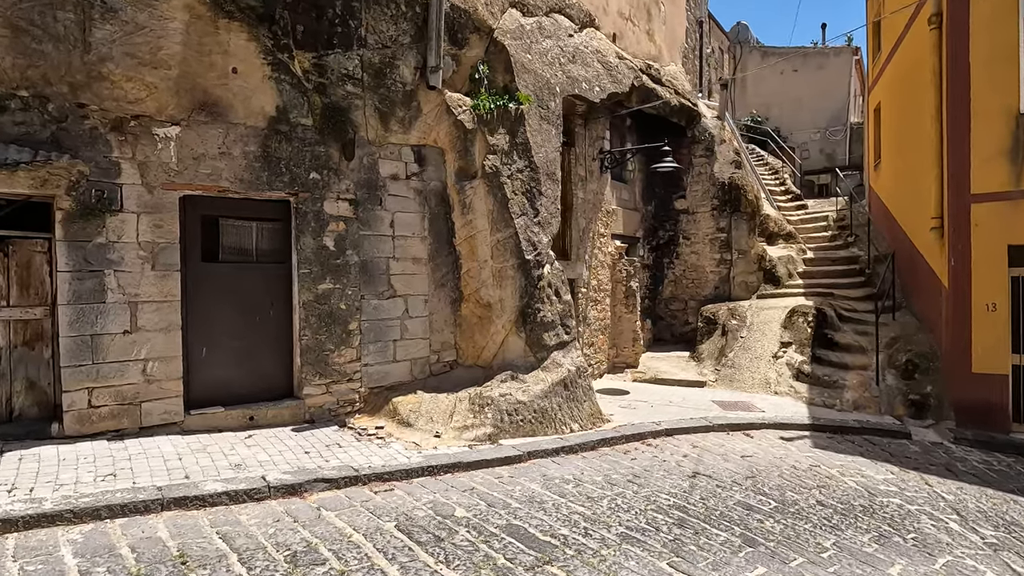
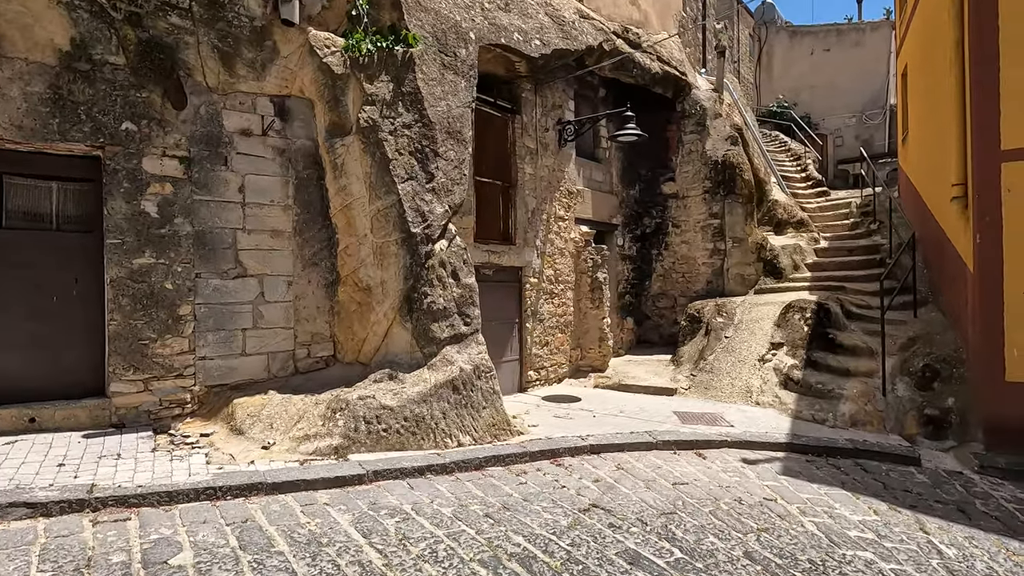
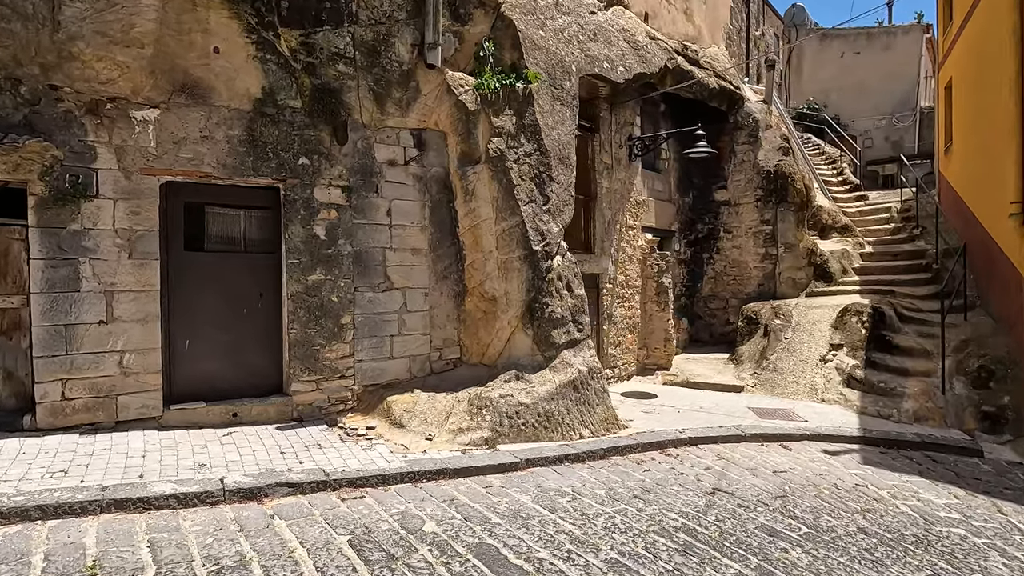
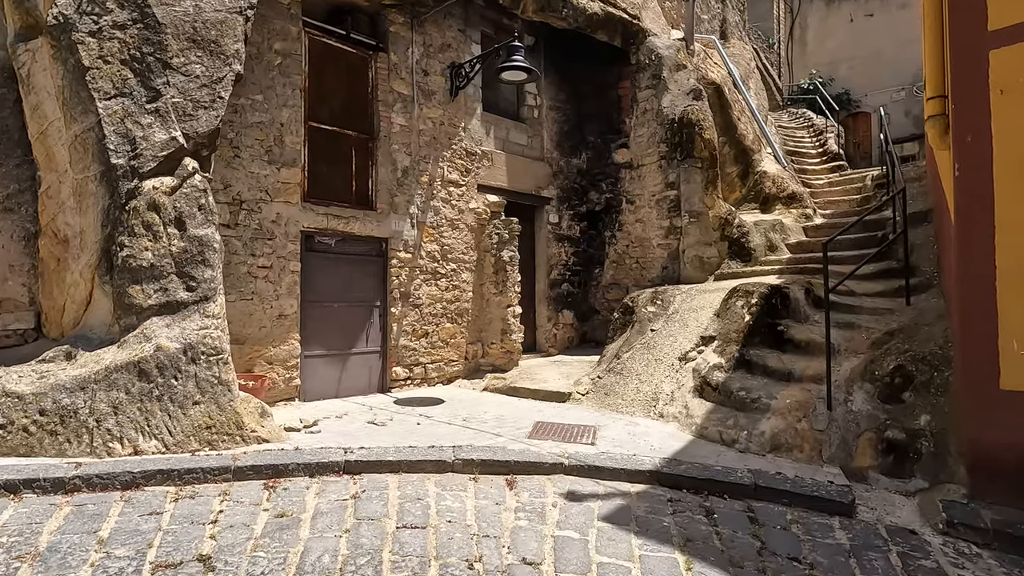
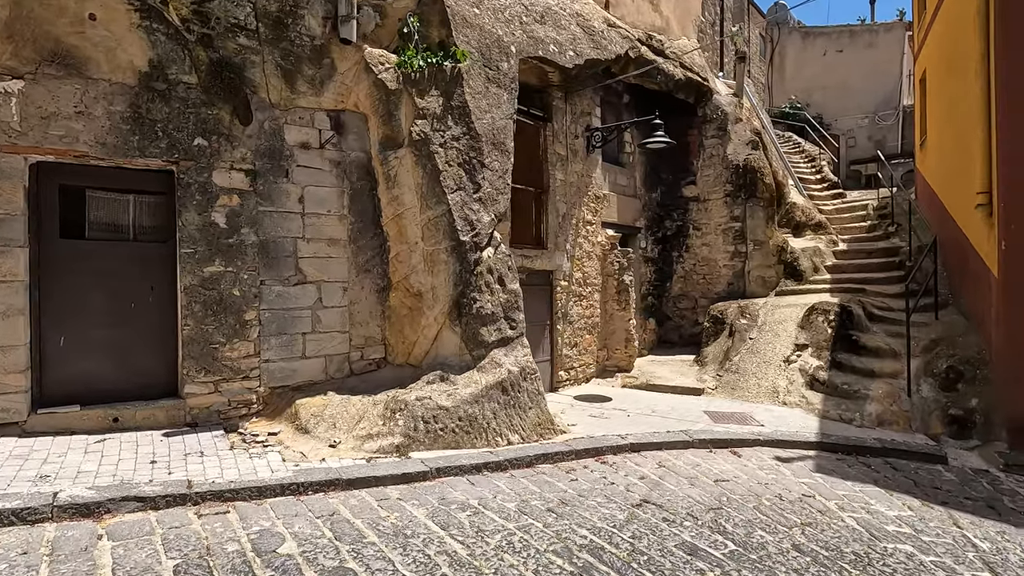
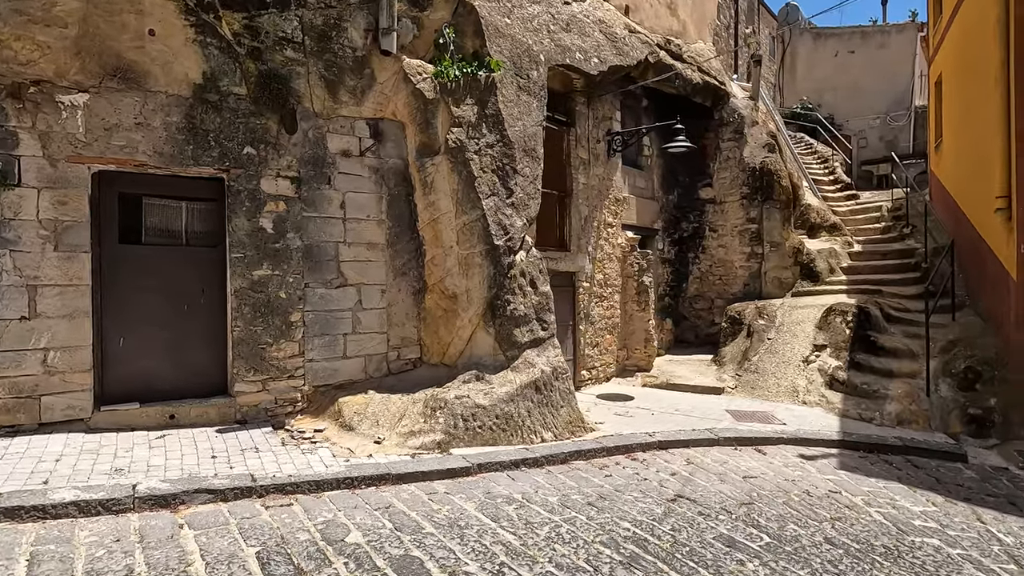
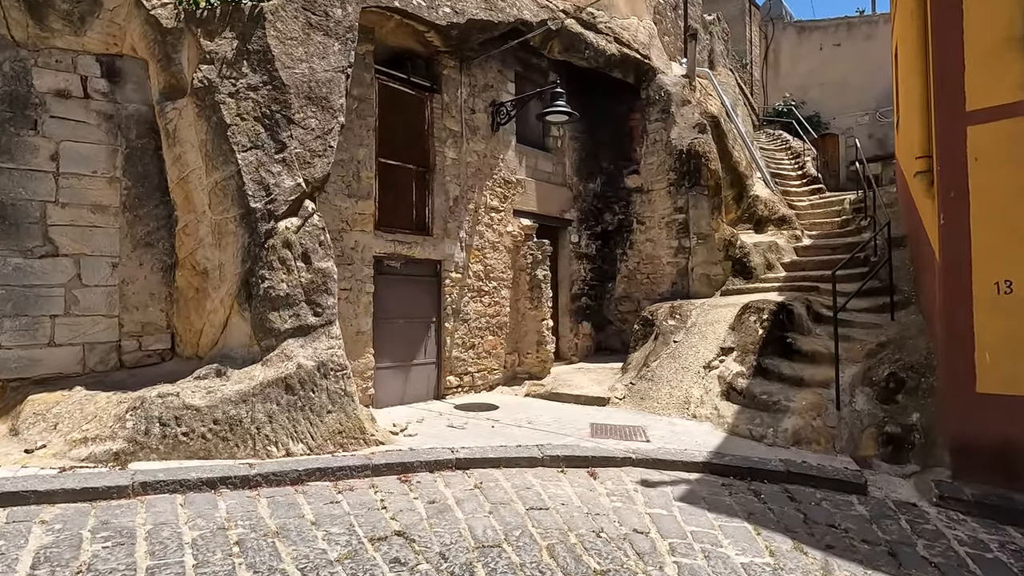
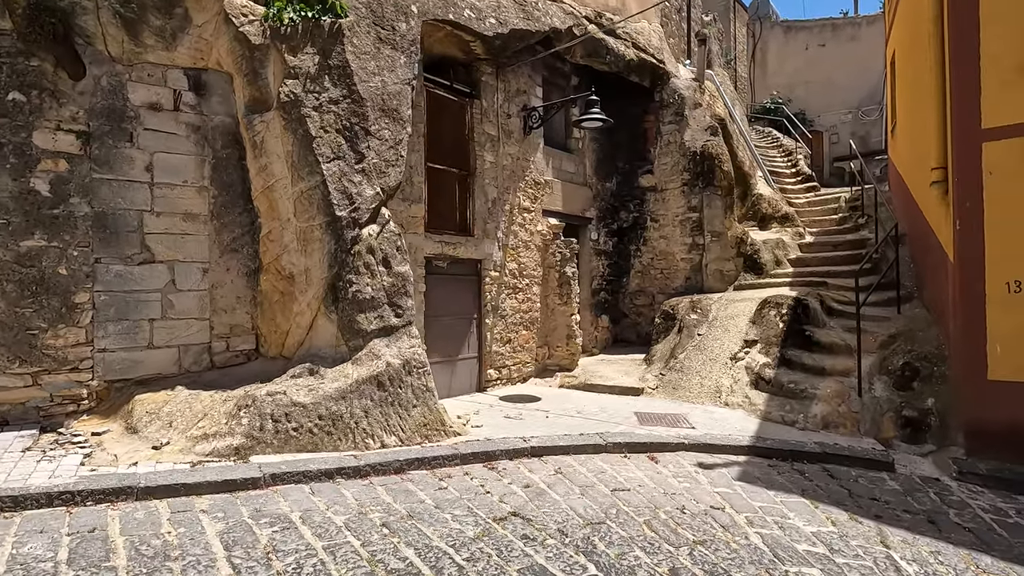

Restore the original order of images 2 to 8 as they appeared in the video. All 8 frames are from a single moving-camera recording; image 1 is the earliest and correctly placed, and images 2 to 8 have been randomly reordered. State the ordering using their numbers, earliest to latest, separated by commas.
3, 6, 5, 2, 8, 7, 4
